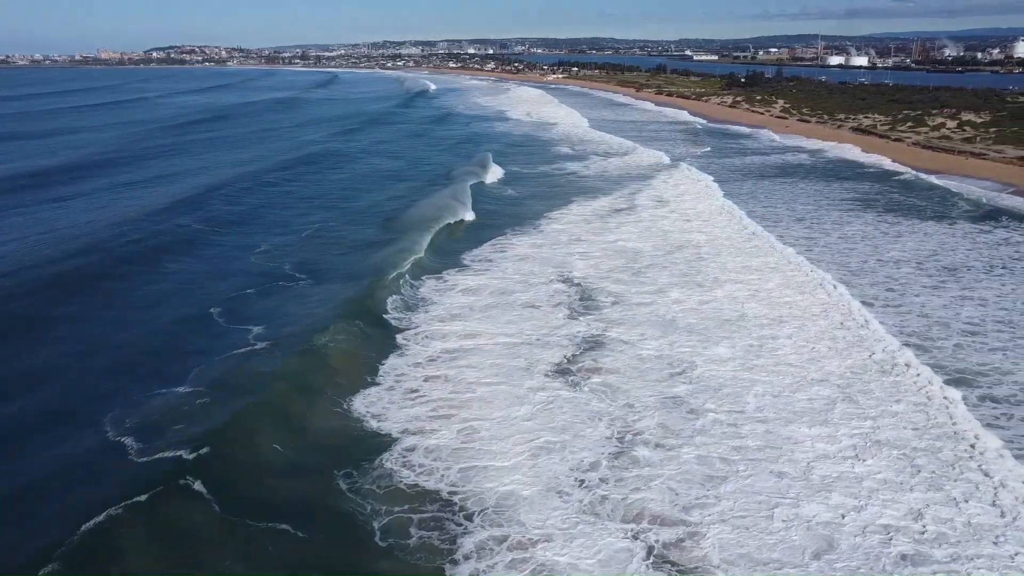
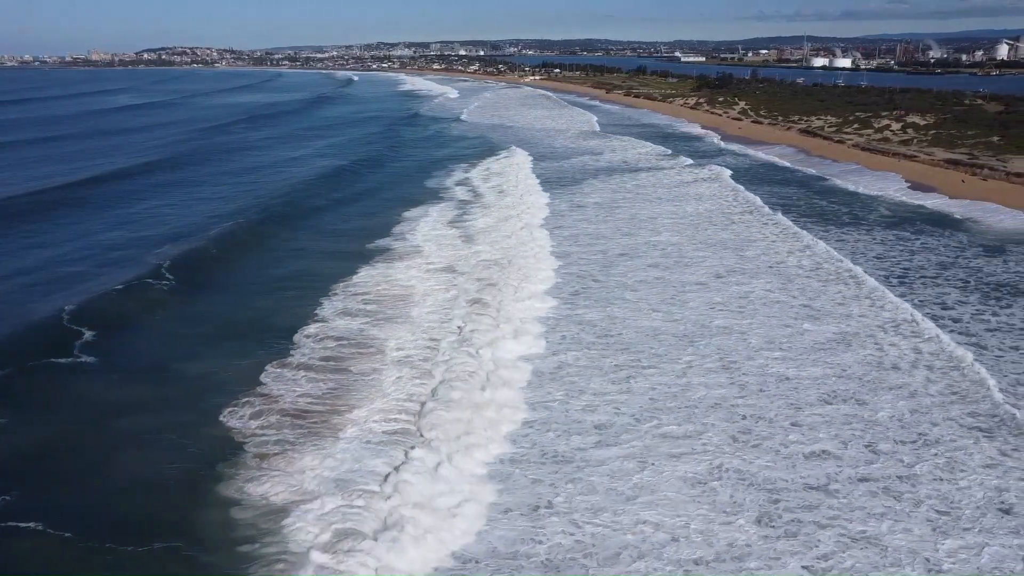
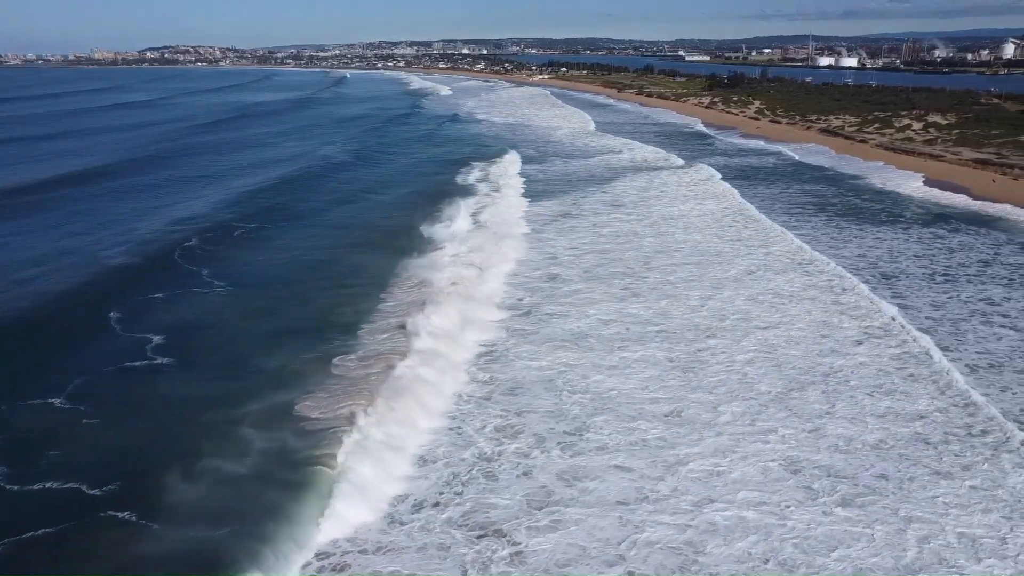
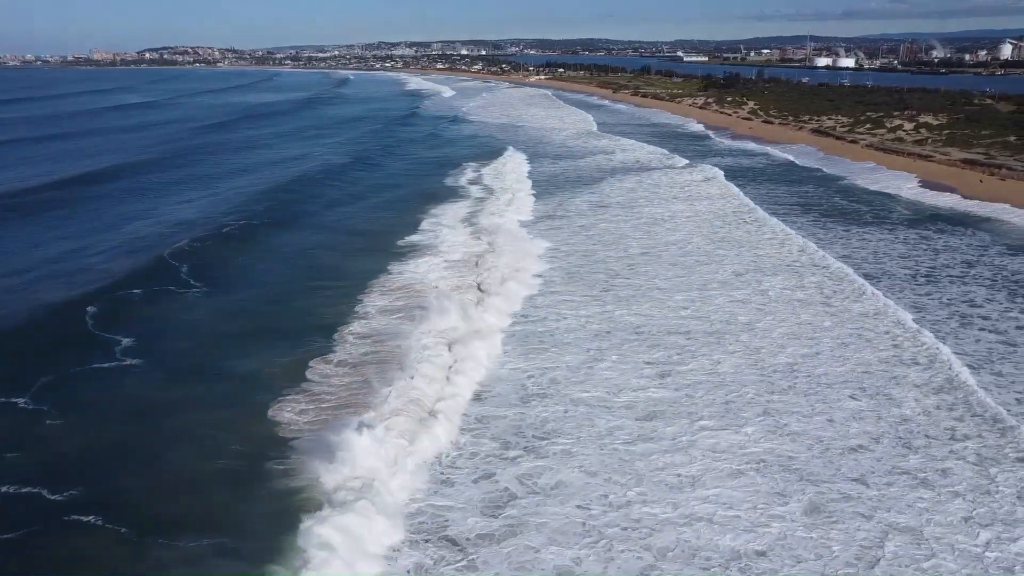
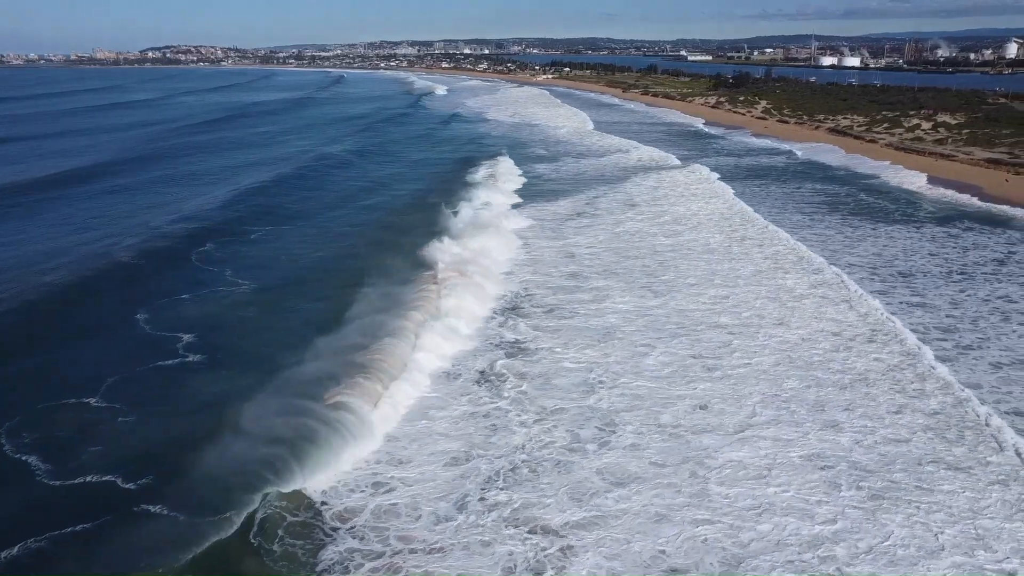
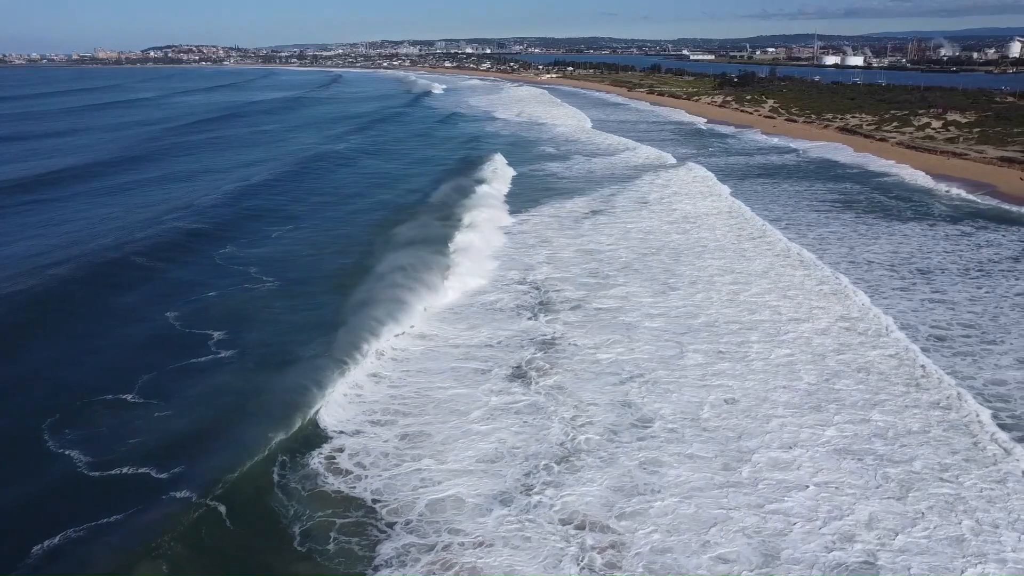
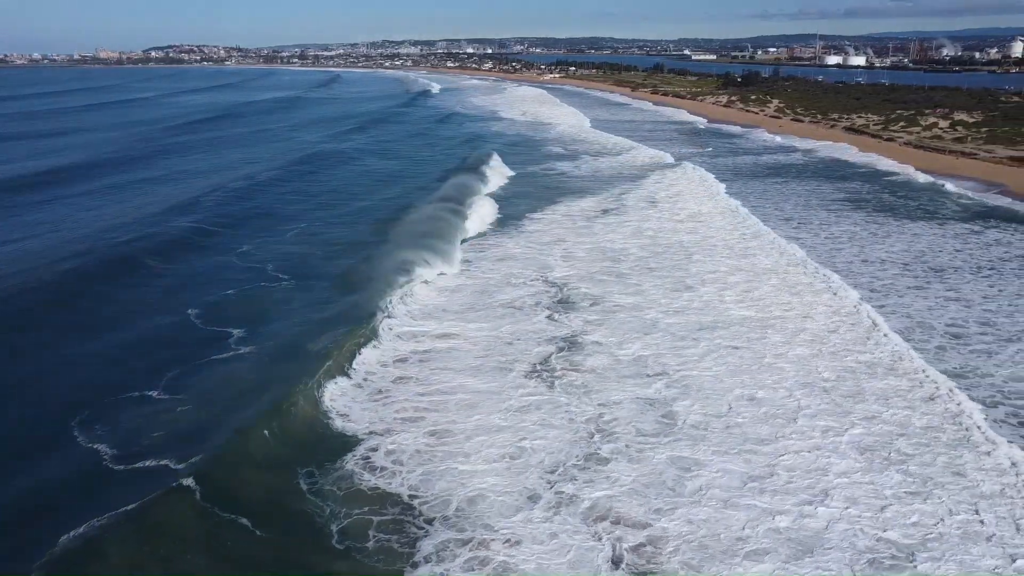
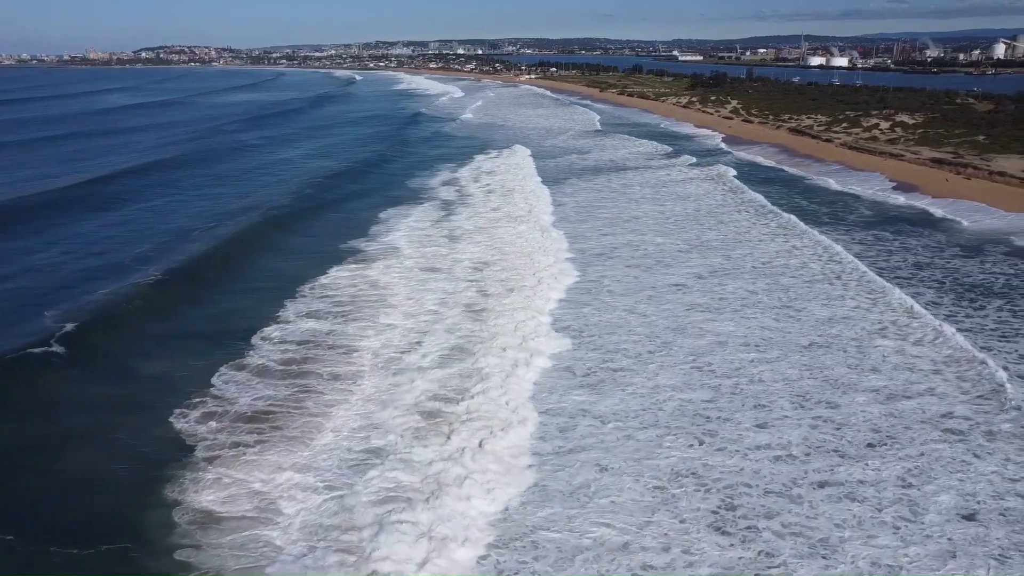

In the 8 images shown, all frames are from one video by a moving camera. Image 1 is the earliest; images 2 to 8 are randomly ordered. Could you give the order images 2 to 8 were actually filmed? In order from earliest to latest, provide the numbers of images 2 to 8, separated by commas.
7, 6, 5, 3, 4, 2, 8
